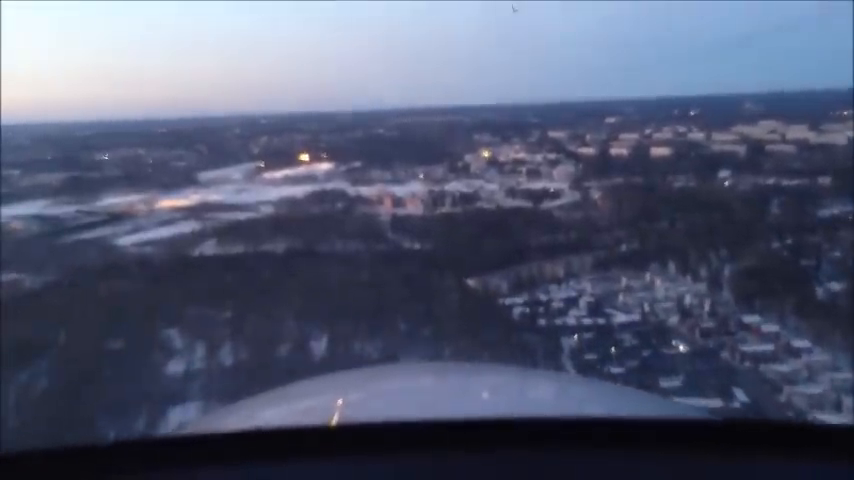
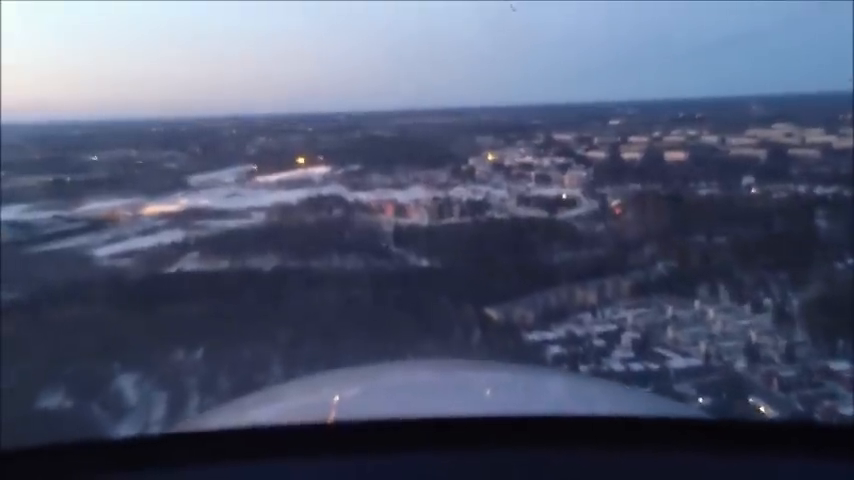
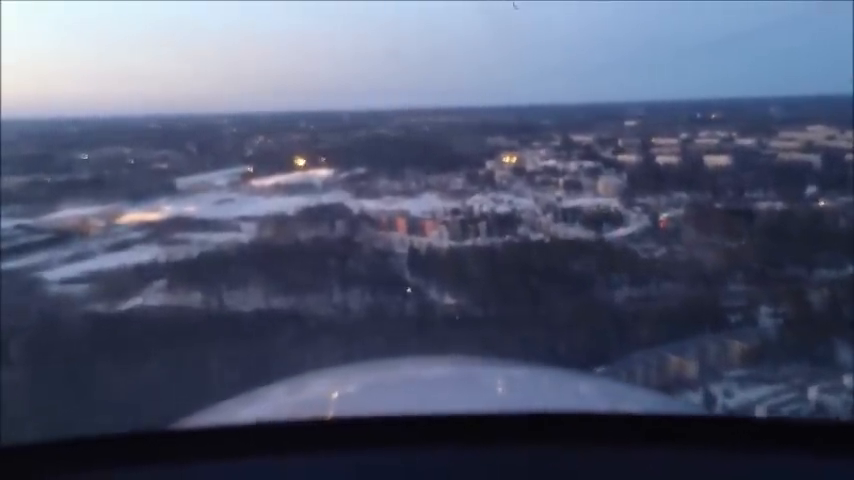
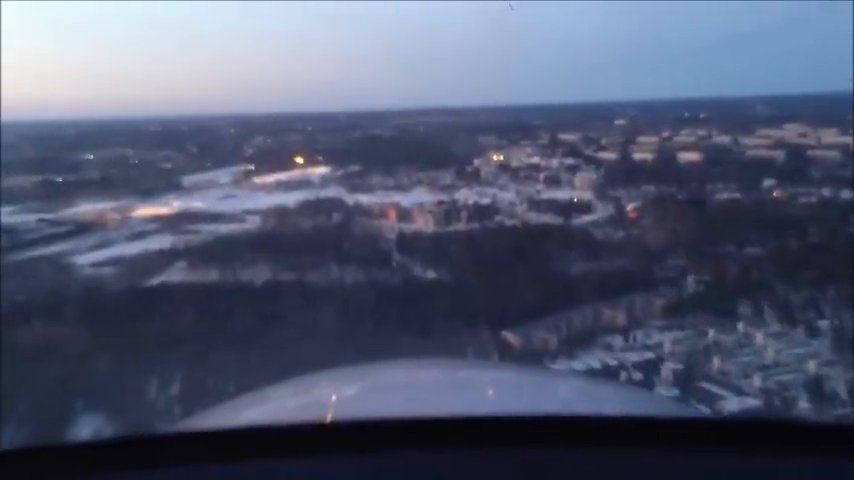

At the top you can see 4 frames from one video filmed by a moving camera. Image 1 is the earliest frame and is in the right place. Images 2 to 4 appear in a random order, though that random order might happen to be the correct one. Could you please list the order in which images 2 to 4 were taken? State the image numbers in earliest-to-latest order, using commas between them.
2, 4, 3
